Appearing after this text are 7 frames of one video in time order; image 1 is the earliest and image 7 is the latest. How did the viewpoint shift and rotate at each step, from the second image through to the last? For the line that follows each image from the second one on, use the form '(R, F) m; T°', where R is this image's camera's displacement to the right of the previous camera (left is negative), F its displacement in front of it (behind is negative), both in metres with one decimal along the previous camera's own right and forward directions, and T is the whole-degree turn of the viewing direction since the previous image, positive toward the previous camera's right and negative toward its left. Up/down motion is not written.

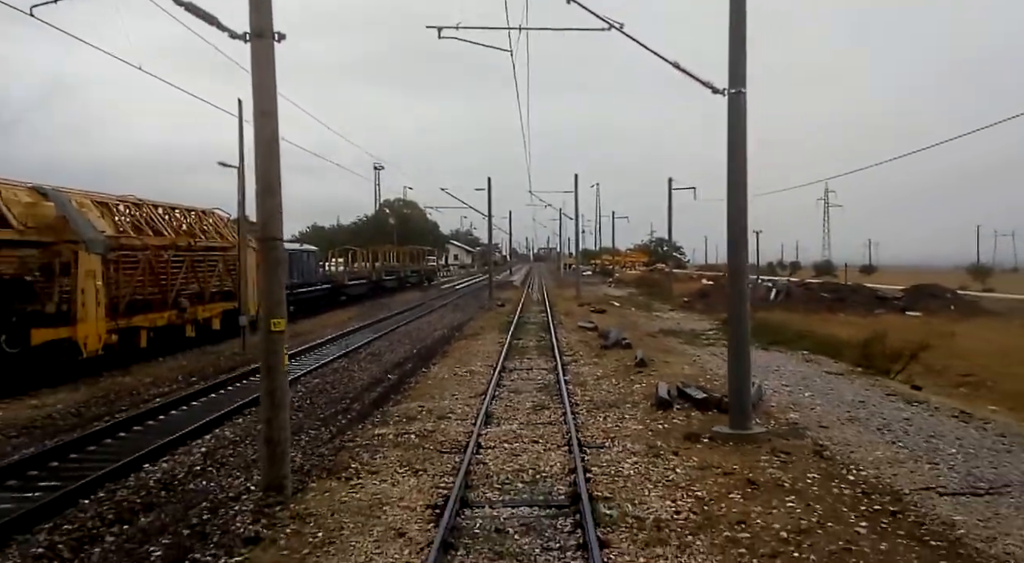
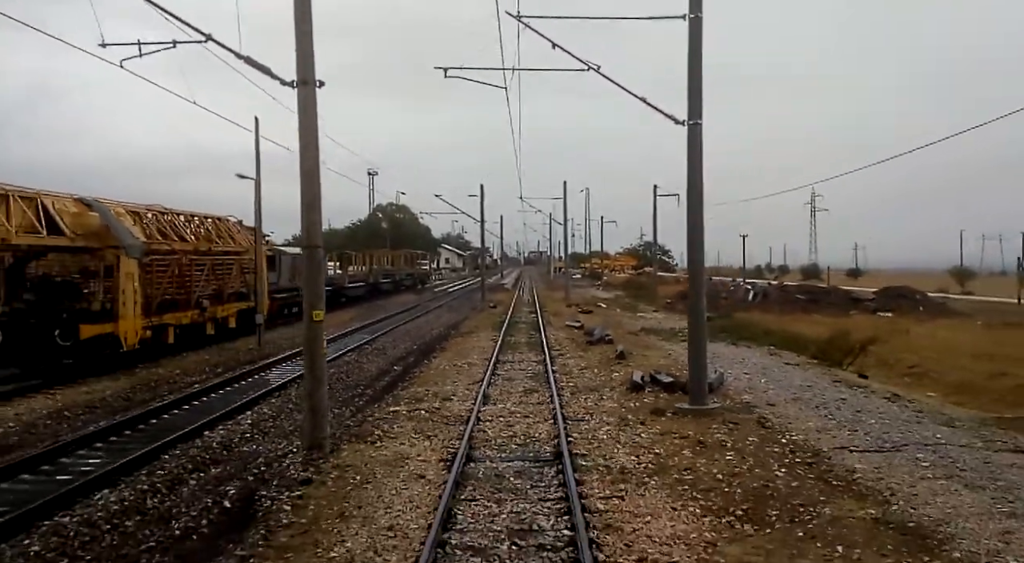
(-0.1, -2.0) m; +1°
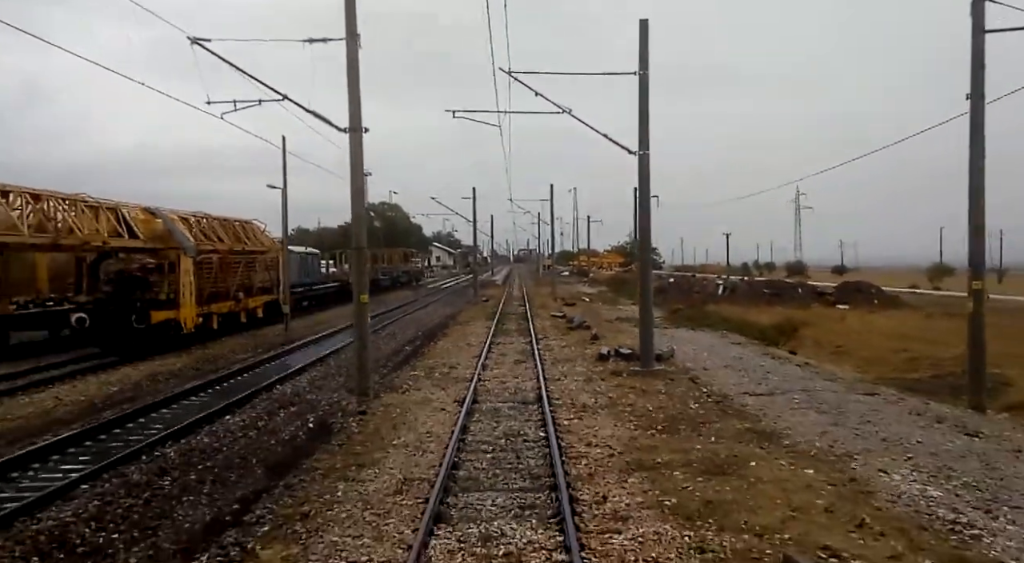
(-0.1, -3.9) m; +1°
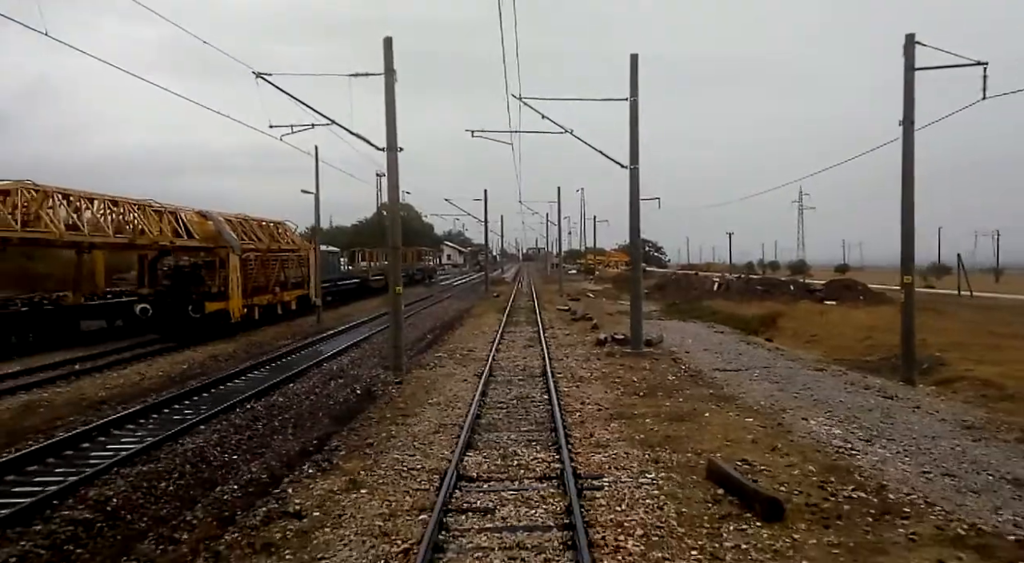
(0.0, -2.8) m; -1°
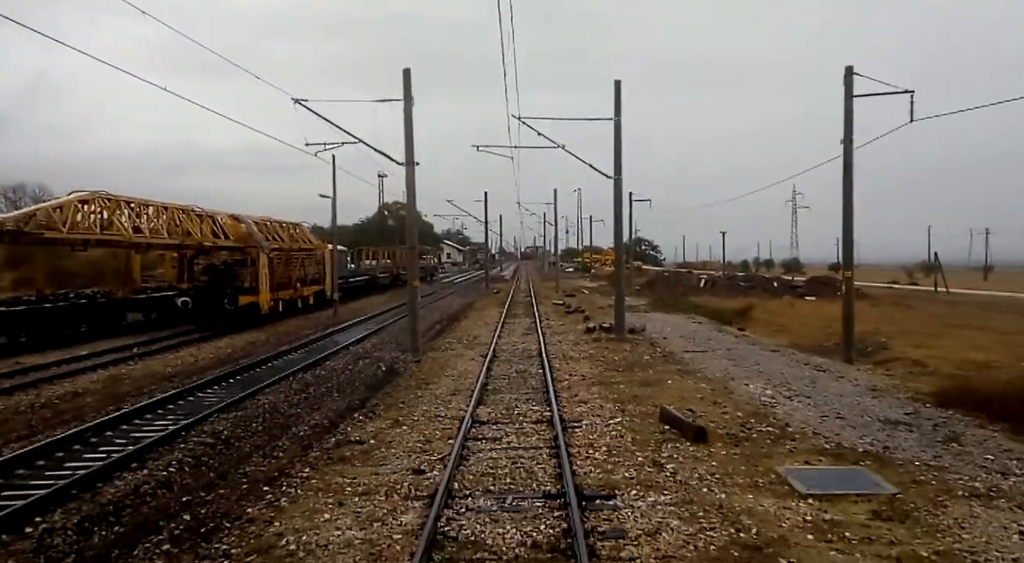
(-0.1, -2.9) m; 0°
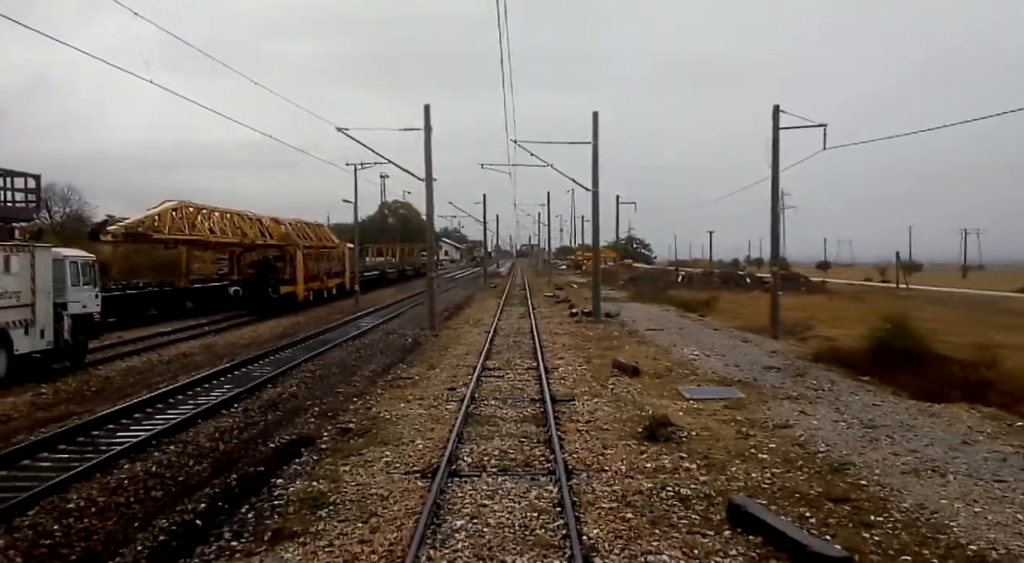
(-0.1, -5.2) m; 0°
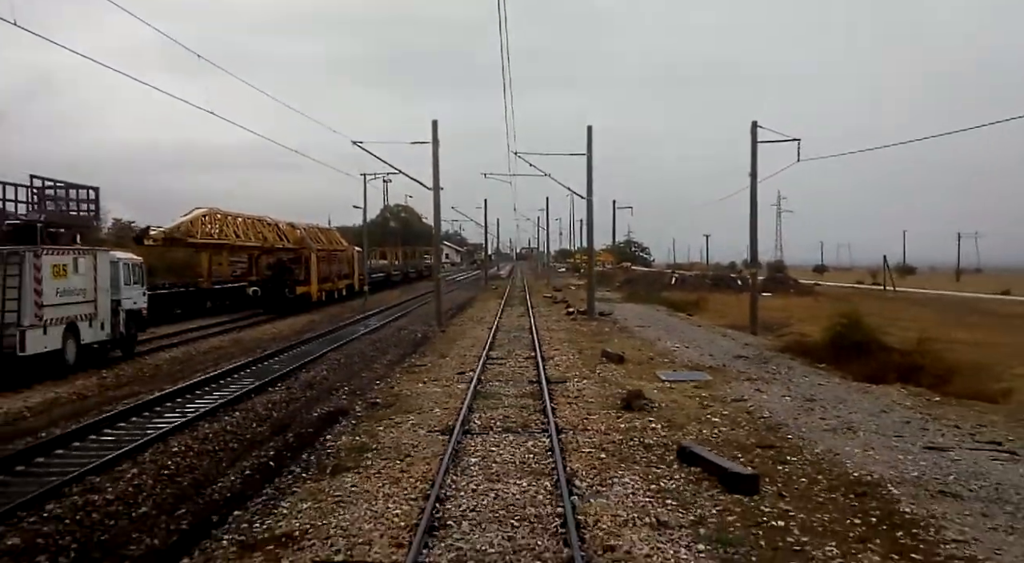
(0.0, -2.2) m; 0°
